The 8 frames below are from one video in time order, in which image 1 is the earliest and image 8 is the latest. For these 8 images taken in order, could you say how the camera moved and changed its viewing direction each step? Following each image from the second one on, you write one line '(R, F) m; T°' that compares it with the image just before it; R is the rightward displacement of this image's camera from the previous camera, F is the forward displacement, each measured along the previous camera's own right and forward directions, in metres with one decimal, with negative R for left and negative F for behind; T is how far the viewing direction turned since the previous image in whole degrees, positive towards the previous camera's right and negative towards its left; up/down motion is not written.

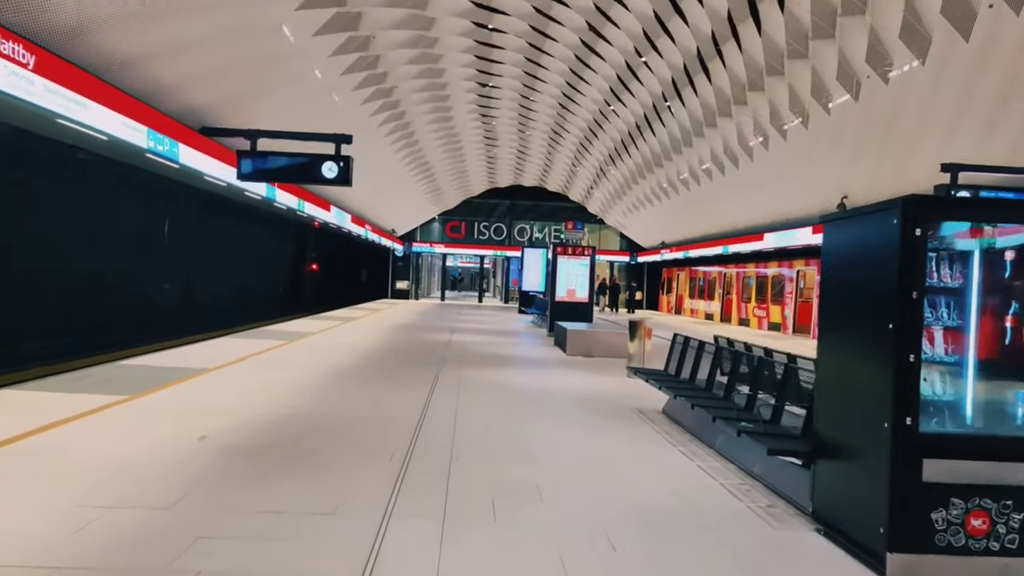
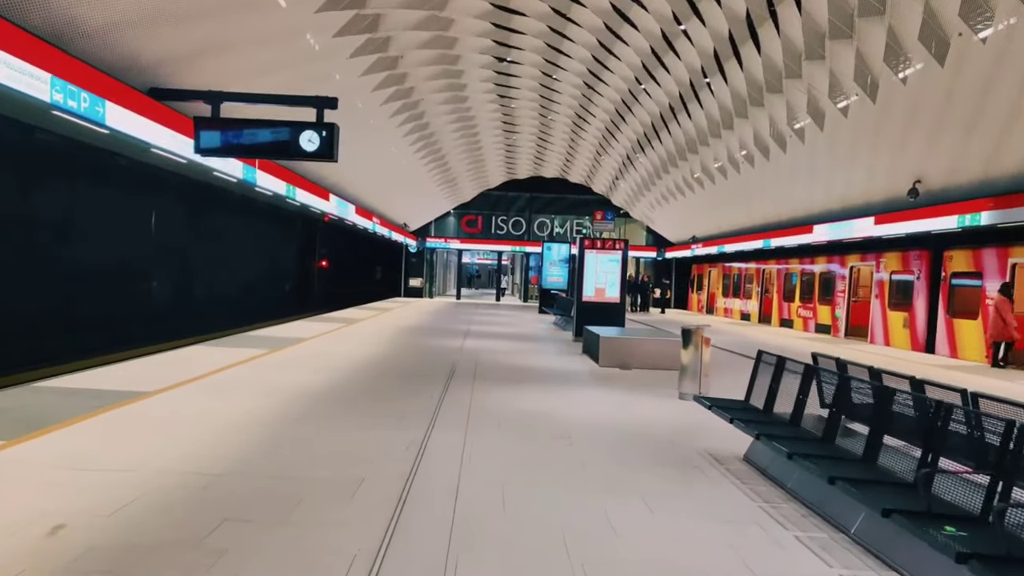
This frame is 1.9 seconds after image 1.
(-0.1, +2.0) m; -1°
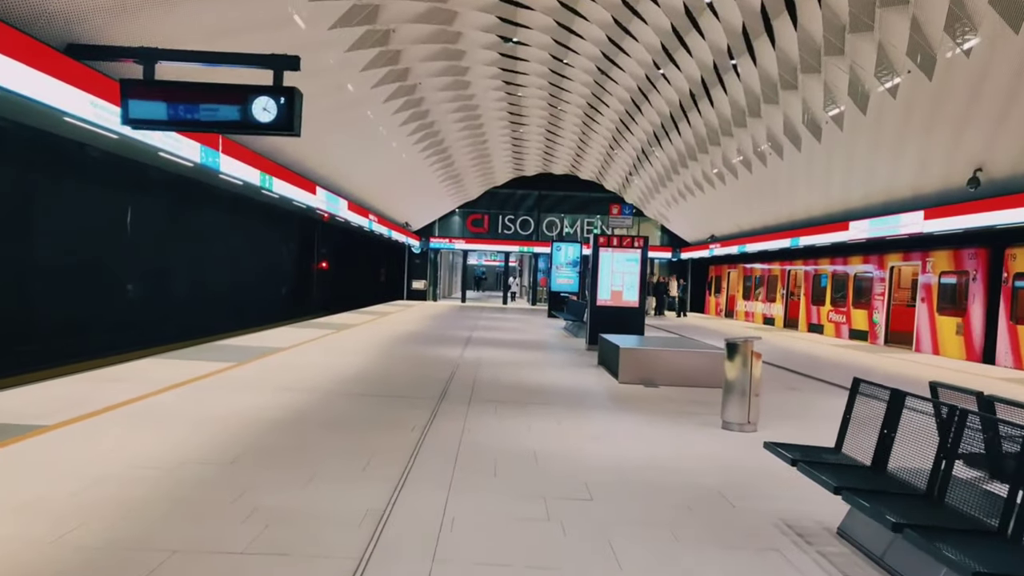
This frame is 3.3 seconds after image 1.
(+0.1, +1.6) m; -1°
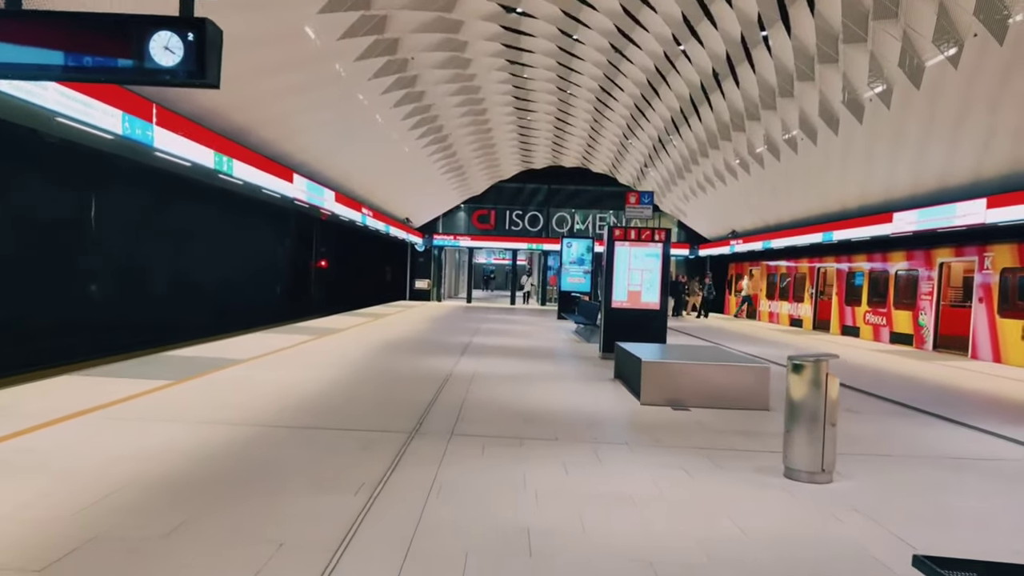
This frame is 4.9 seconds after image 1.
(+0.1, +1.7) m; -1°
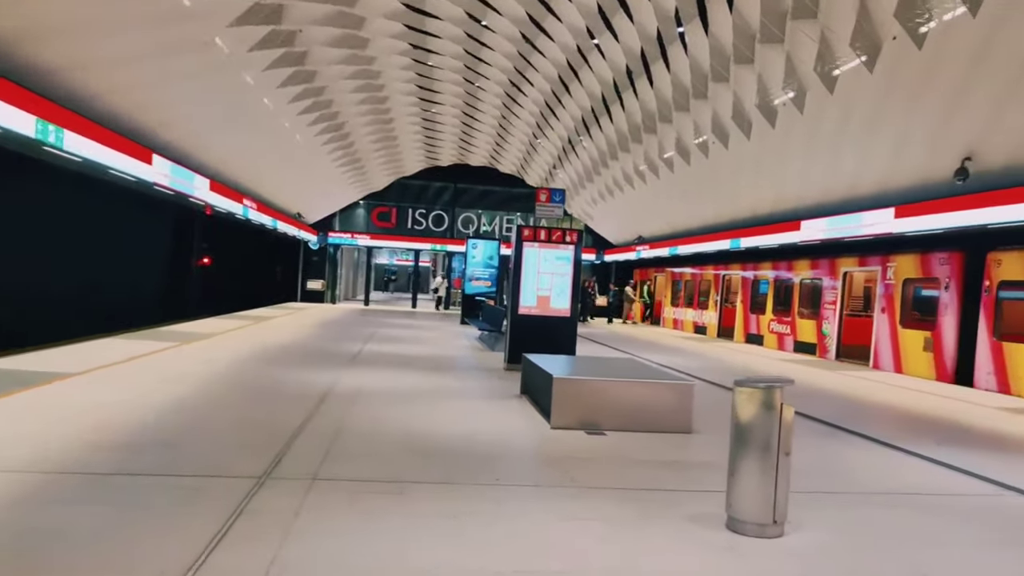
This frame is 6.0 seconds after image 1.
(+0.1, +1.1) m; +7°
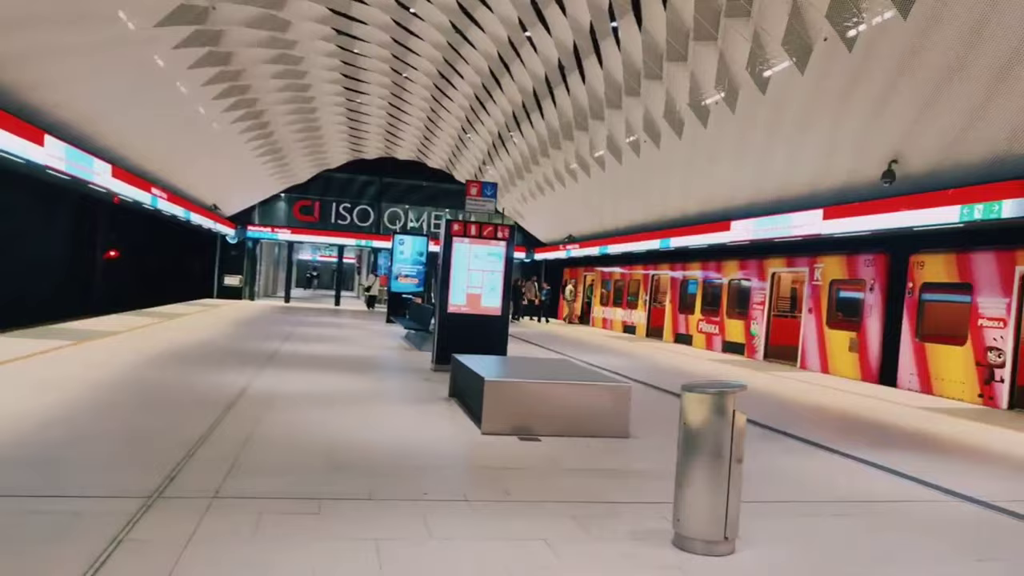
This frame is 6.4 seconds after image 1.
(0.0, +0.5) m; +6°
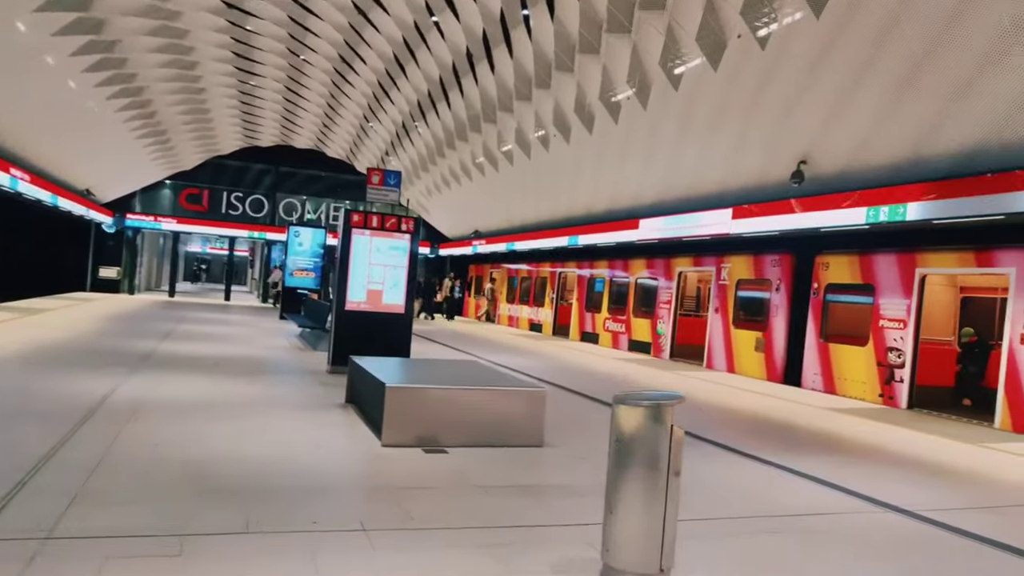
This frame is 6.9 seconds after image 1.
(0.0, +0.6) m; +8°
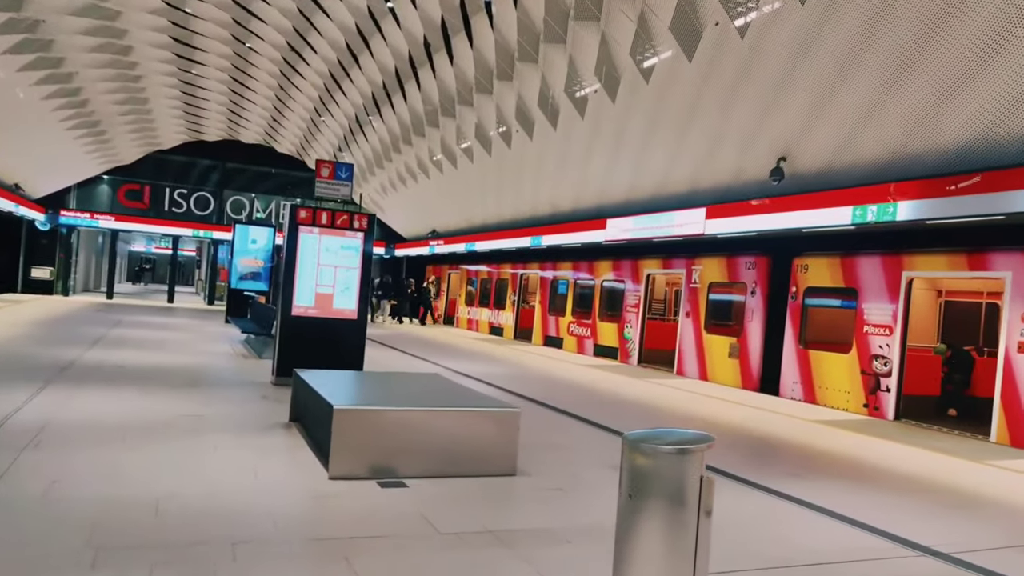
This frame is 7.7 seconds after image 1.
(-0.1, +0.8) m; +3°
